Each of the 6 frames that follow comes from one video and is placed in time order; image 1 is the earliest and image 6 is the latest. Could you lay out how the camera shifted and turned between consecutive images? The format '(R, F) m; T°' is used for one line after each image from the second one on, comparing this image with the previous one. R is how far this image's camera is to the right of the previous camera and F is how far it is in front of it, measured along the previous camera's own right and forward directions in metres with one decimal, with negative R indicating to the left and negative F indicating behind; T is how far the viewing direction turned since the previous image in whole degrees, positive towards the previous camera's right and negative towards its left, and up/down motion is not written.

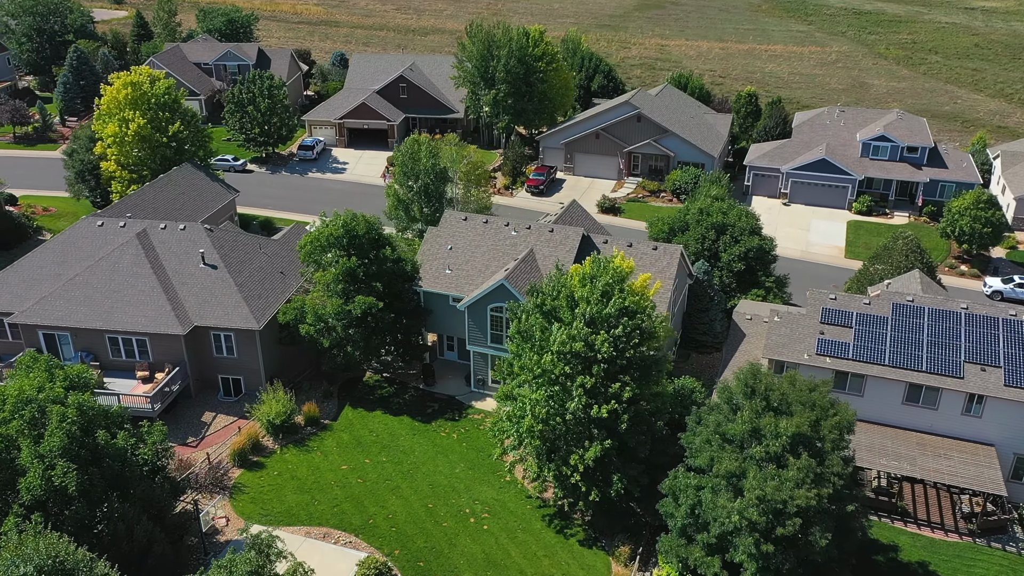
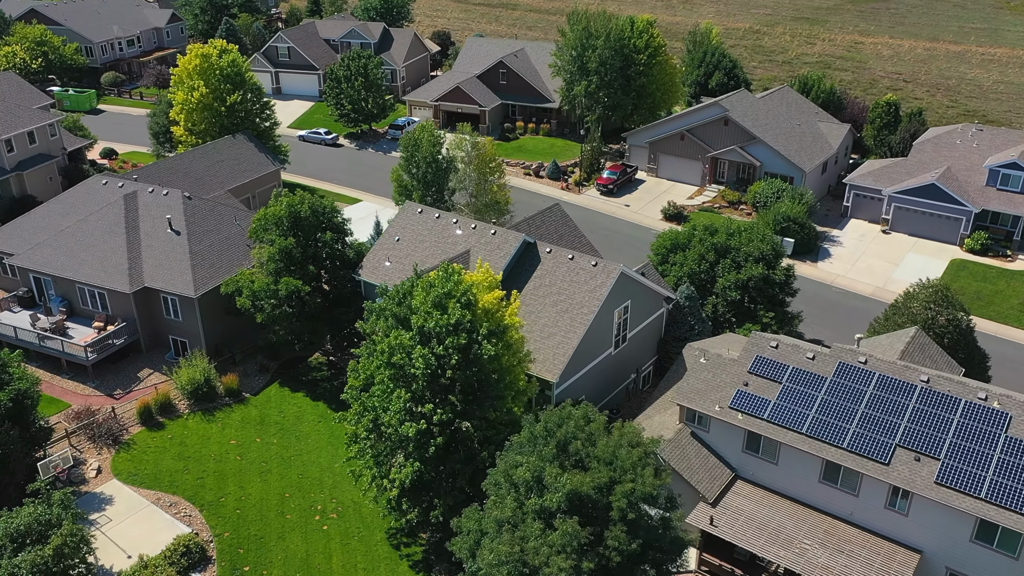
(+11.2, +3.2) m; -15°
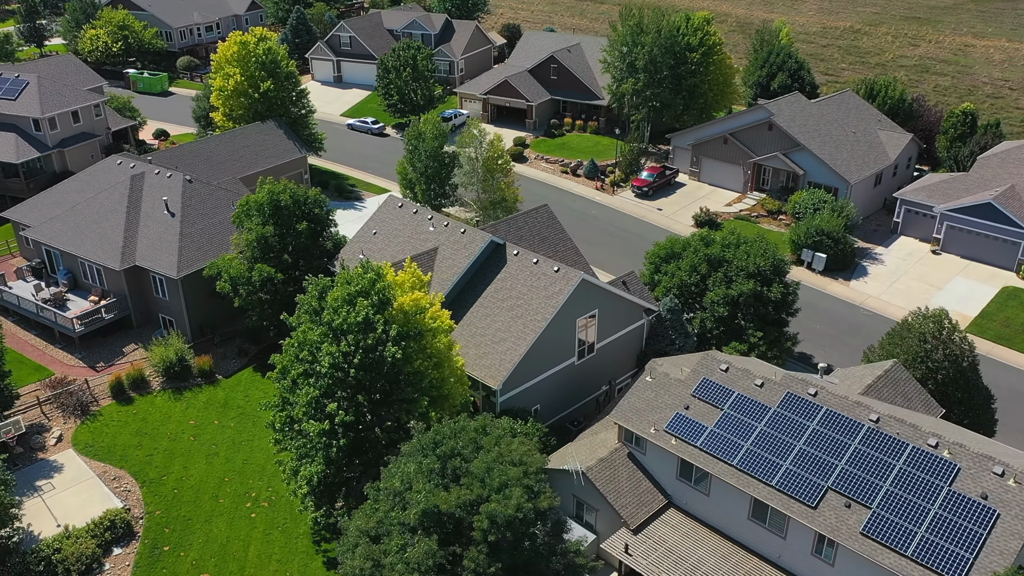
(+5.5, +1.1) m; -7°
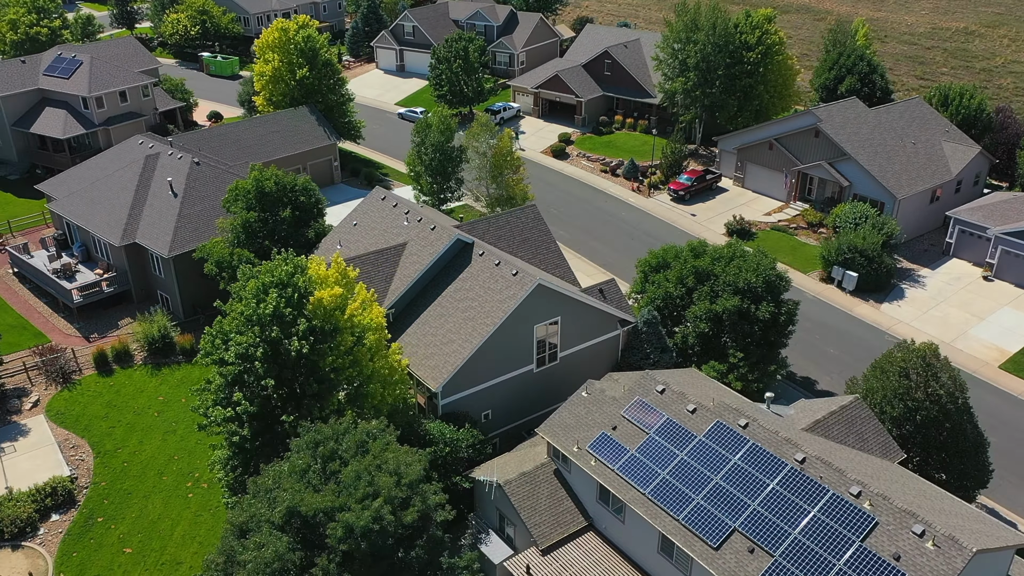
(+5.4, +1.2) m; -7°
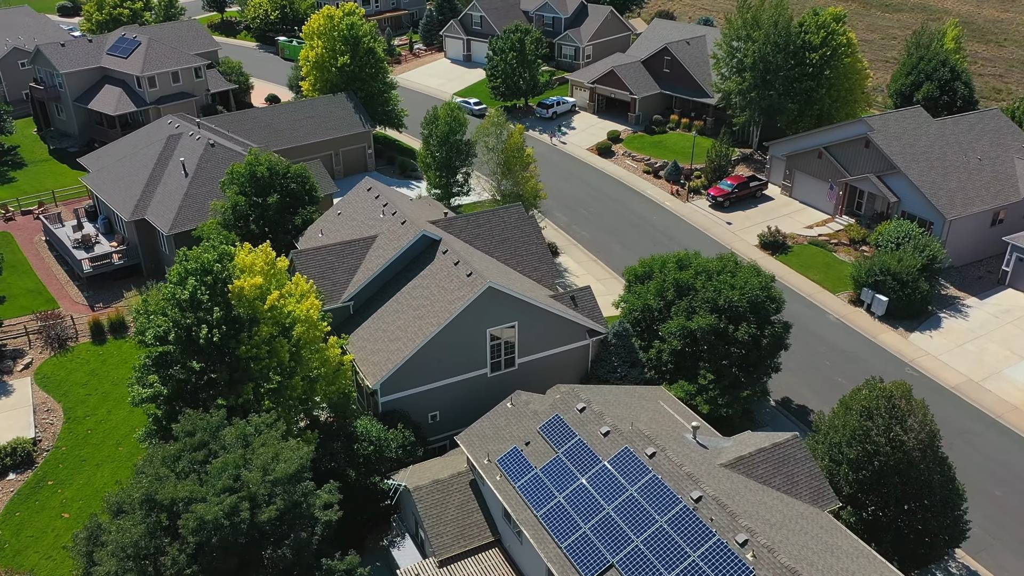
(+5.5, +1.2) m; -8°
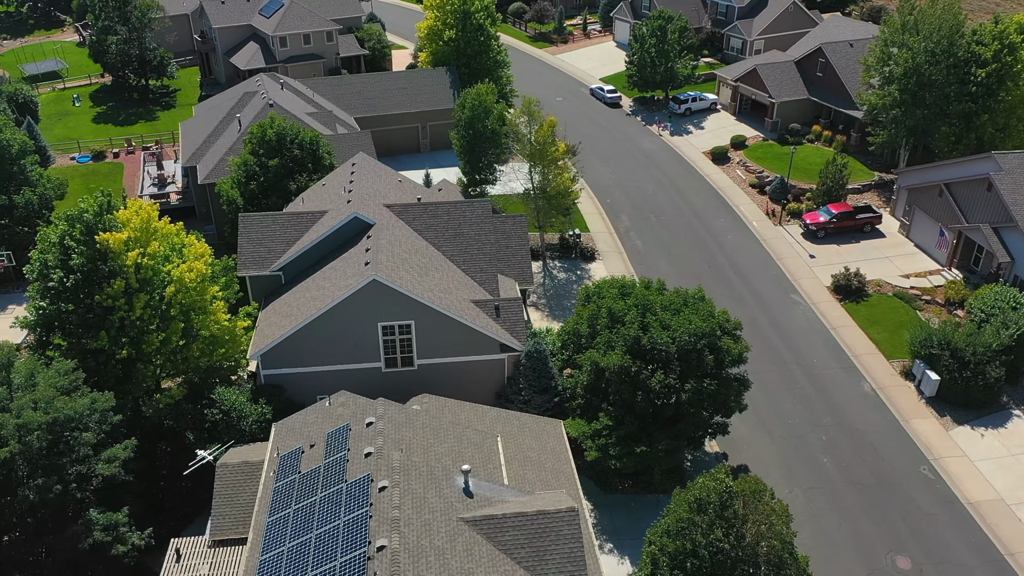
(+11.8, +3.8) m; -18°
